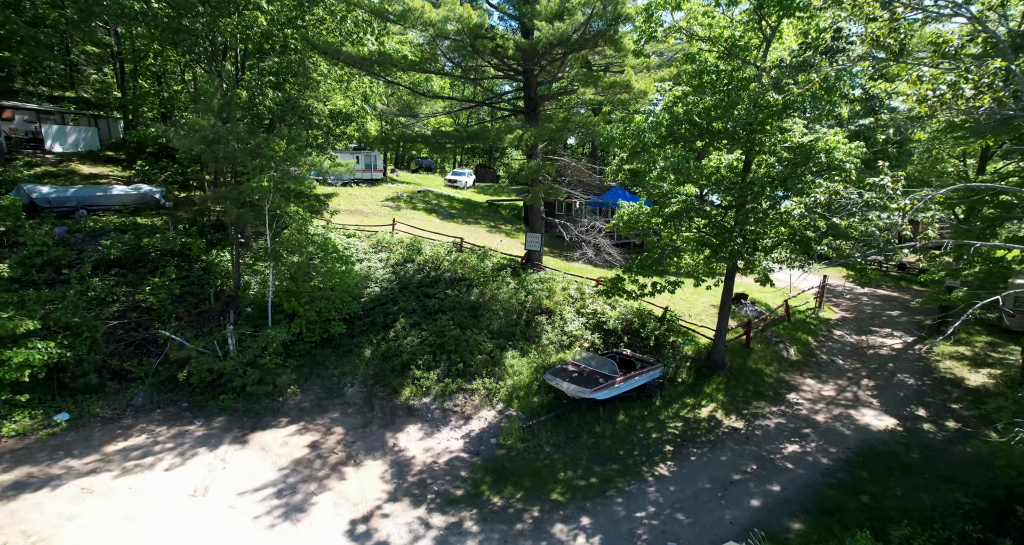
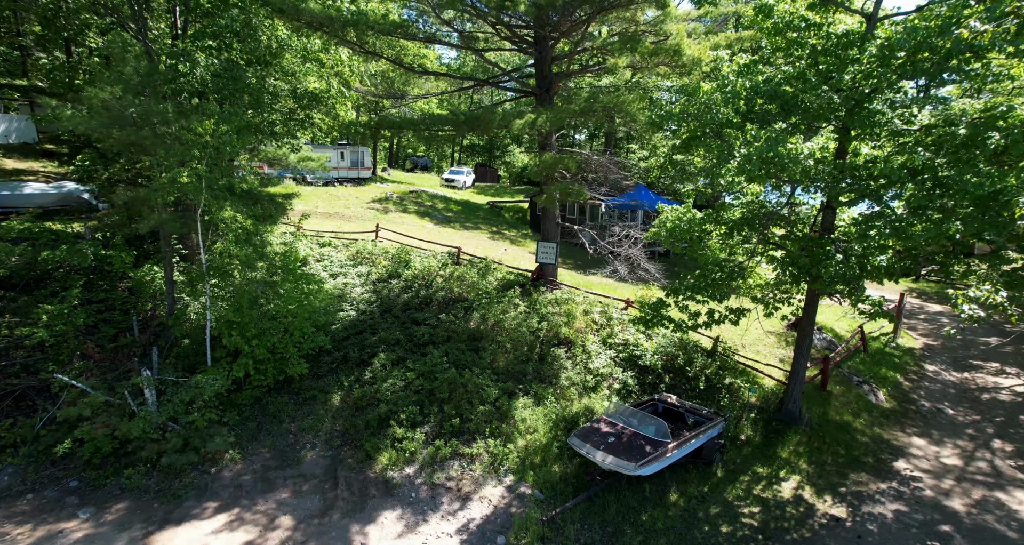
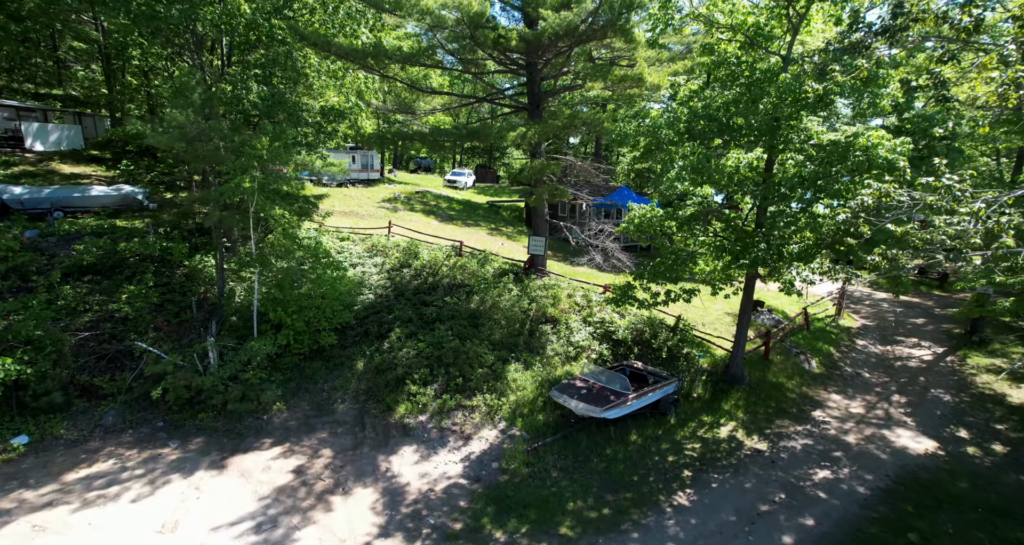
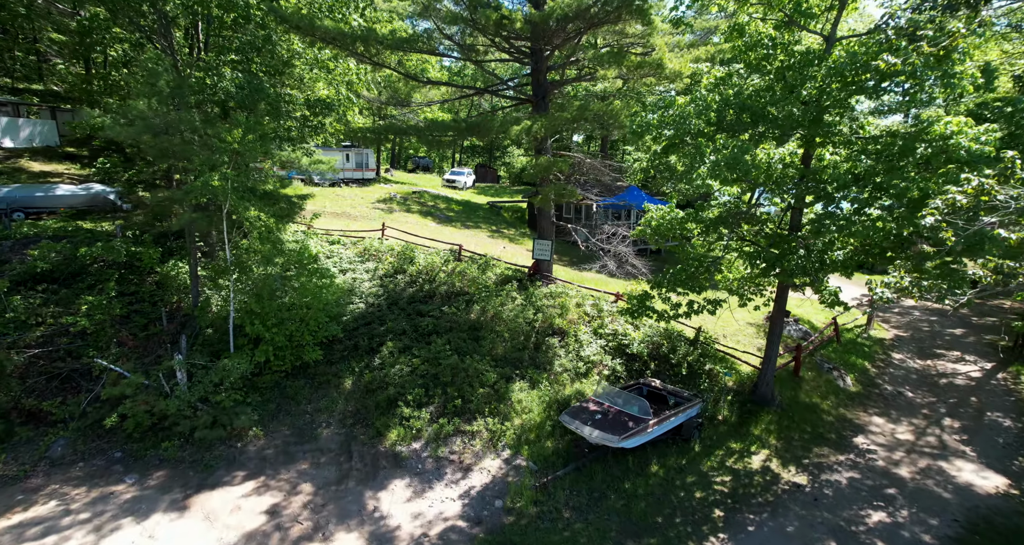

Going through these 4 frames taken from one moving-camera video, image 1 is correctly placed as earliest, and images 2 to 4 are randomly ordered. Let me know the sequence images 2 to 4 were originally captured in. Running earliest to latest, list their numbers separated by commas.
3, 4, 2
